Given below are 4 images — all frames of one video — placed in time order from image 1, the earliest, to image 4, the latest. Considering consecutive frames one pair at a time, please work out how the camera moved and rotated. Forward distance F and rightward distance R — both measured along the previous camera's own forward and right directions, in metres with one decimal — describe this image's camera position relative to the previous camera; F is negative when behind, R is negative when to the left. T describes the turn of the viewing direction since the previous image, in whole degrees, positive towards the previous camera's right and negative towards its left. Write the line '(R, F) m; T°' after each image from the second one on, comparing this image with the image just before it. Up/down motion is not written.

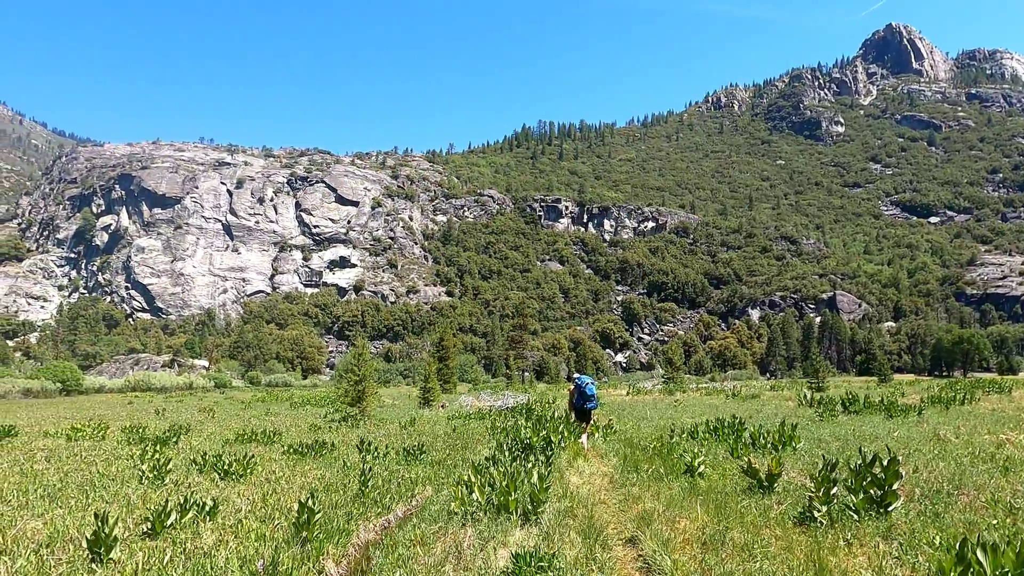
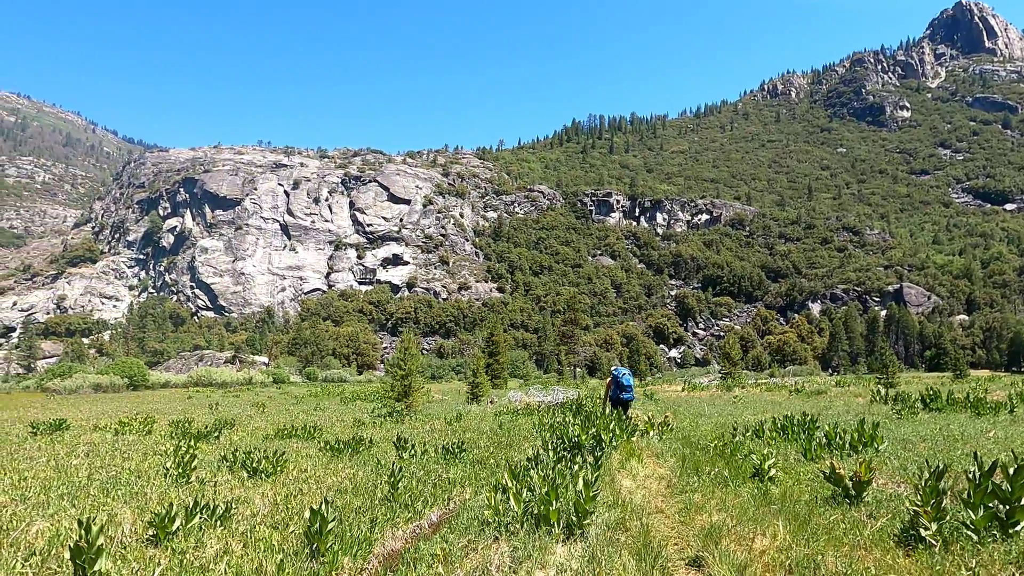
(+0.1, +0.9) m; -4°
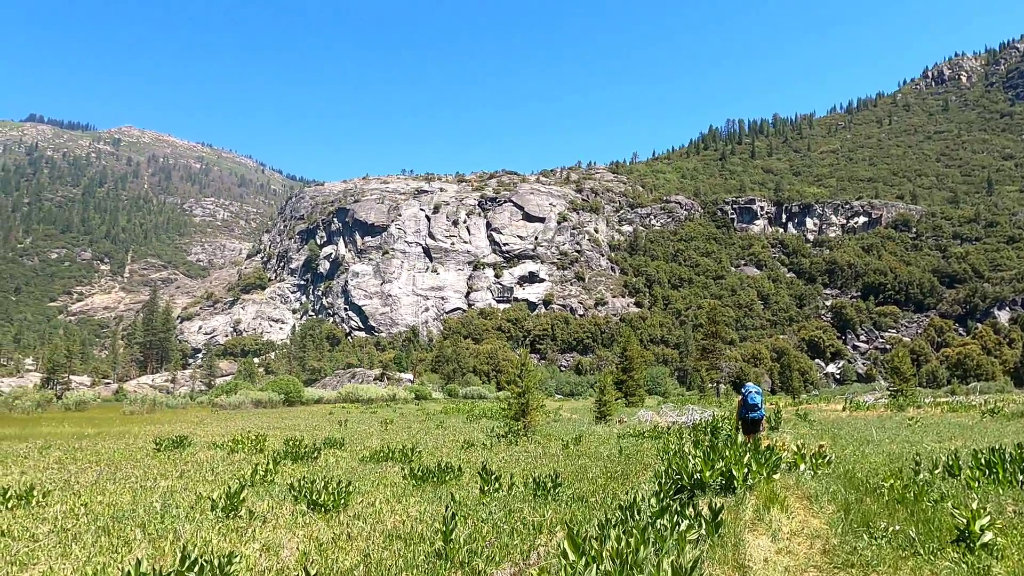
(+0.5, +1.8) m; -12°
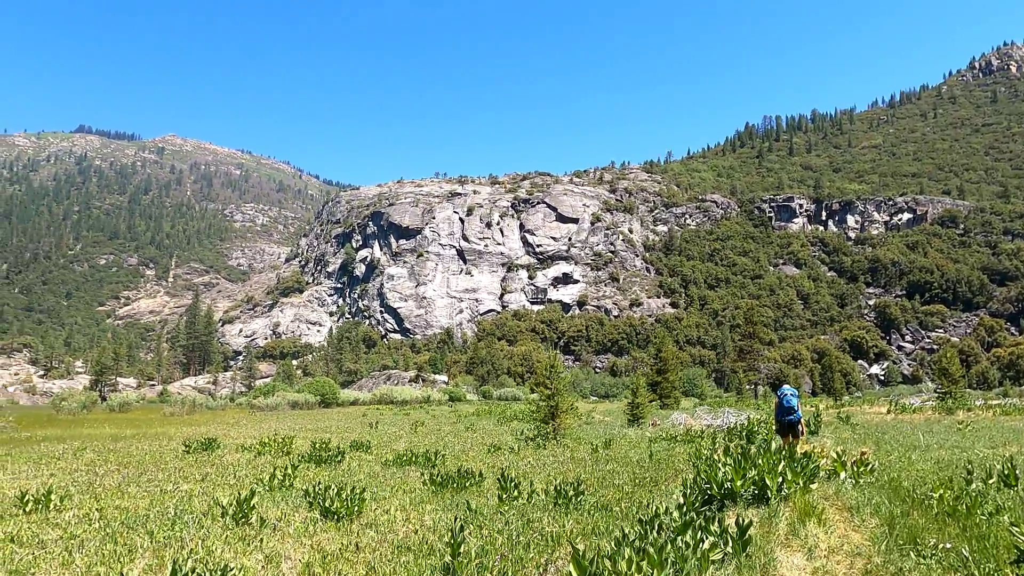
(+0.2, +0.4) m; -3°
